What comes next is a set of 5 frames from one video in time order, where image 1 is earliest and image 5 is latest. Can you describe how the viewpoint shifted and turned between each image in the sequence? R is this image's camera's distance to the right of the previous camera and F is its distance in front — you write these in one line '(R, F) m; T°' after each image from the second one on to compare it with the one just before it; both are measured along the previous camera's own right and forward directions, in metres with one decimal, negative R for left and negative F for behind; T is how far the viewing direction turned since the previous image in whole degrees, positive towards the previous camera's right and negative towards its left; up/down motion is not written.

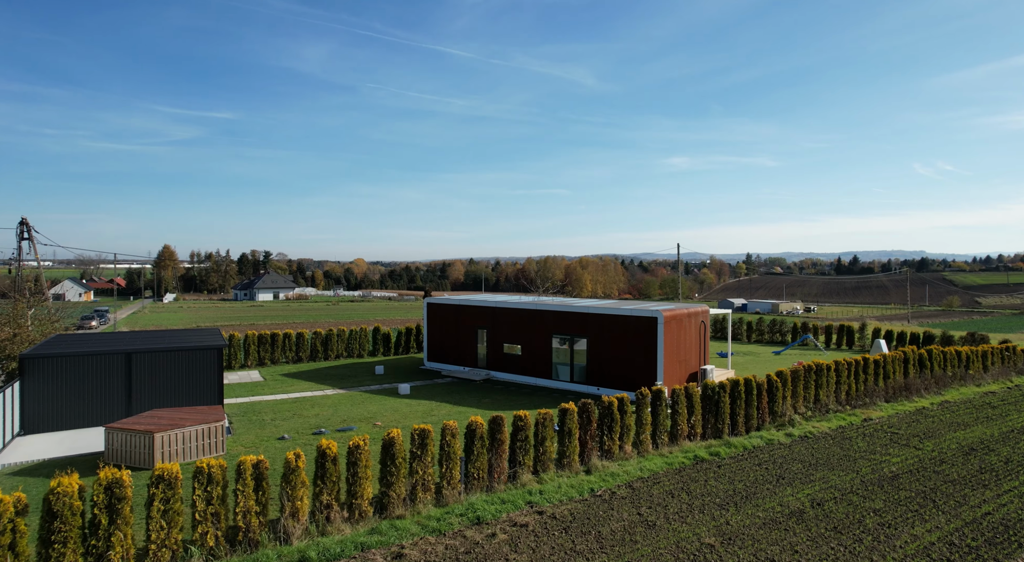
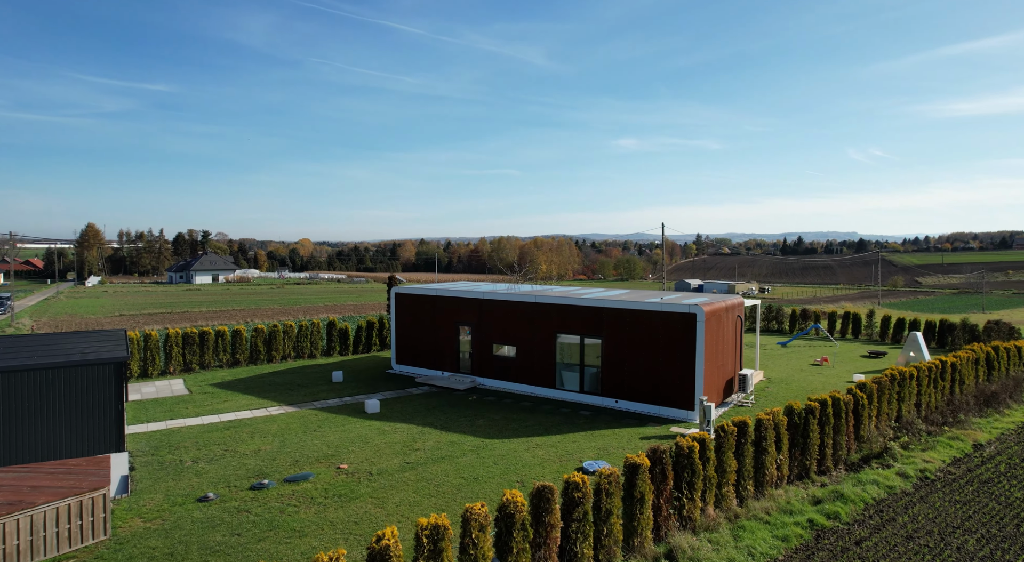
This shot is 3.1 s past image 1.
(-1.1, +4.3) m; +4°
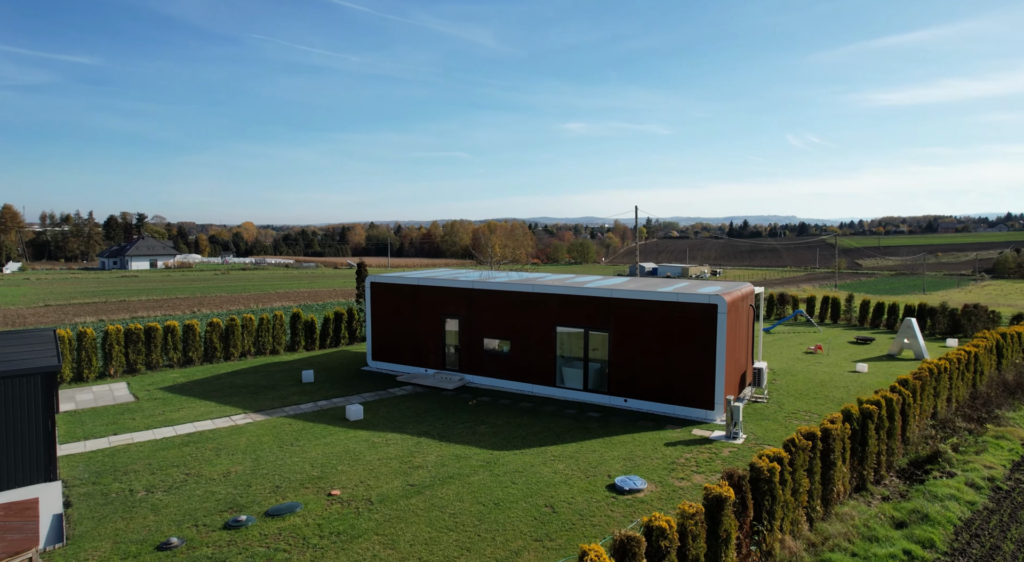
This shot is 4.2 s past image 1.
(-1.0, +1.8) m; +4°
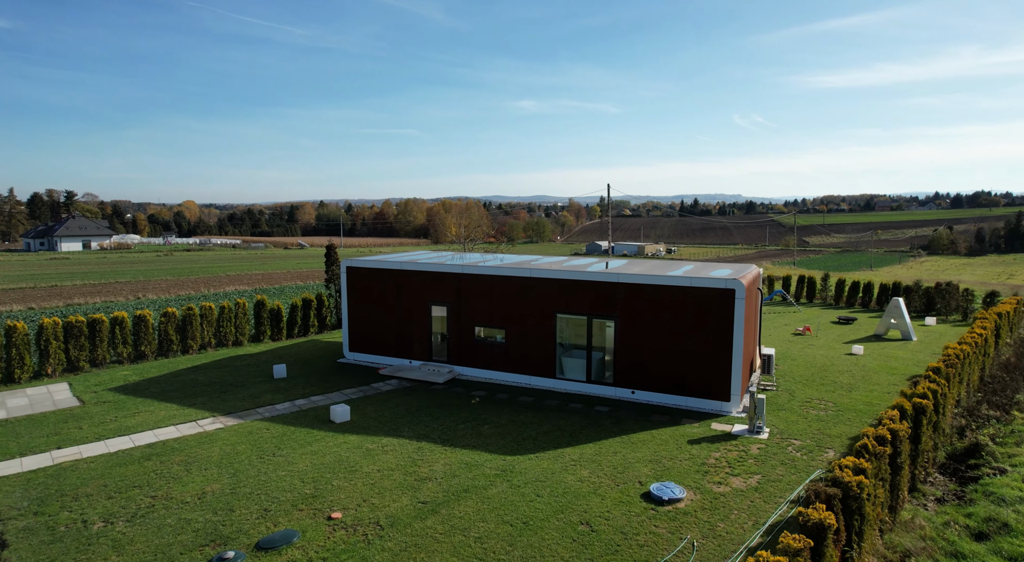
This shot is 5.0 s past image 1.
(-0.9, +1.3) m; +4°
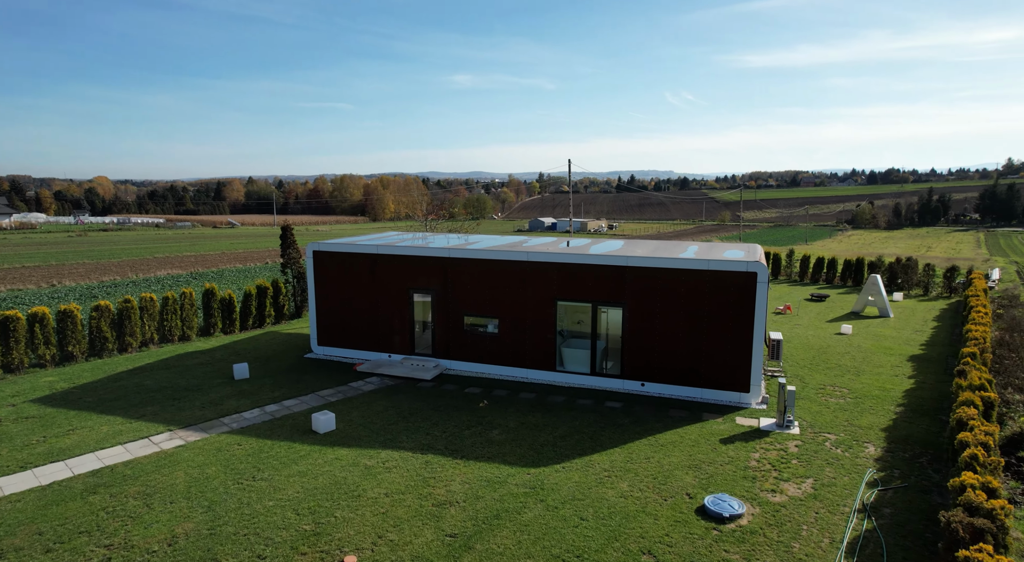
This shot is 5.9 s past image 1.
(-1.1, +1.5) m; +5°
